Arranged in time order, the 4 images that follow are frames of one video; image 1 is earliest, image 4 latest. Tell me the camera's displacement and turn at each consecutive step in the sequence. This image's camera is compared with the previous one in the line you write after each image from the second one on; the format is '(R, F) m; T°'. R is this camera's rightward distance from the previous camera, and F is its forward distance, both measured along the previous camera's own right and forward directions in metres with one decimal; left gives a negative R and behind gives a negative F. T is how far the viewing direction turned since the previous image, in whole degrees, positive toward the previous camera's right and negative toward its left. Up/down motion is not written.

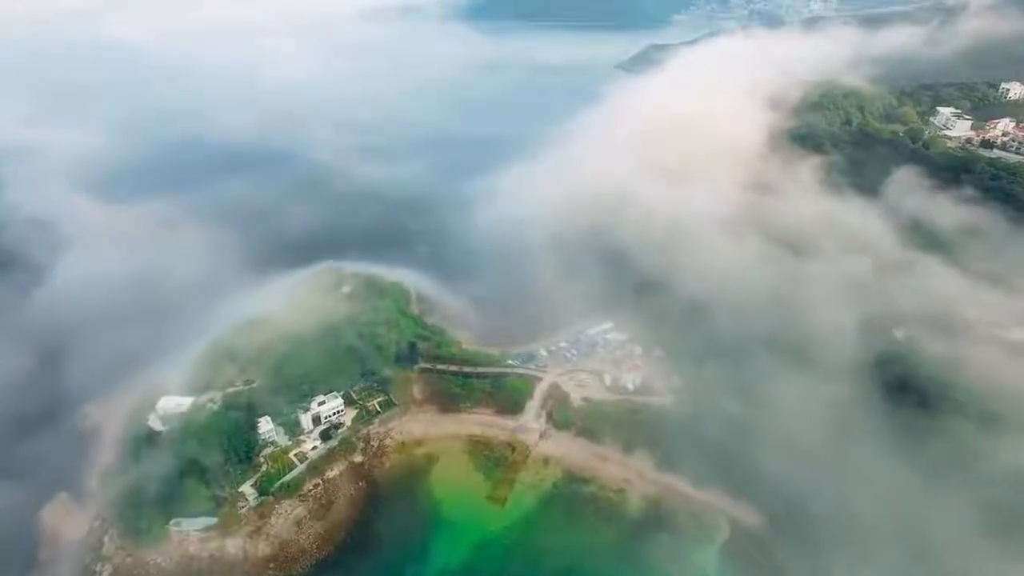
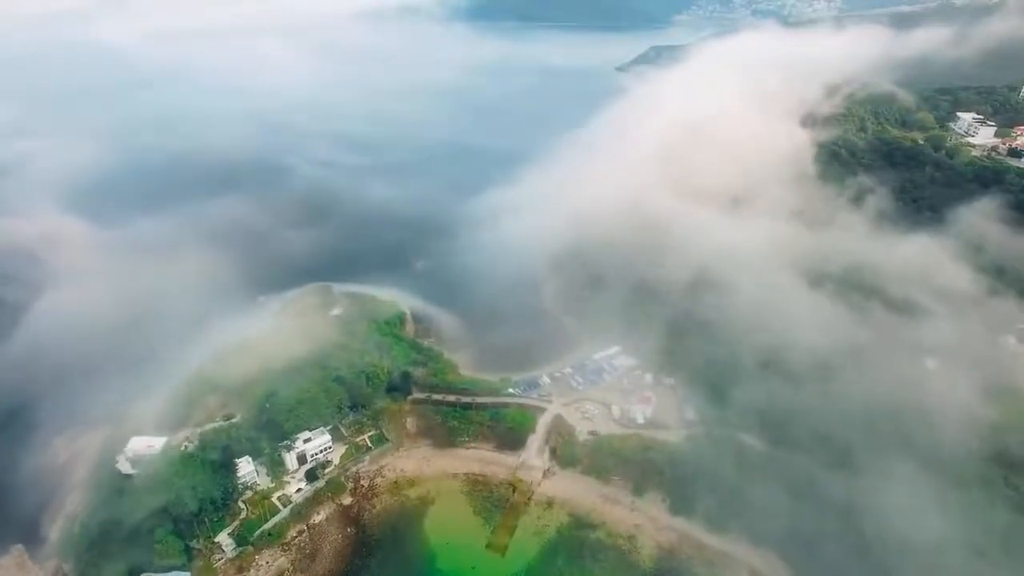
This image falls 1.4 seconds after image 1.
(0.0, +1.6) m; 0°
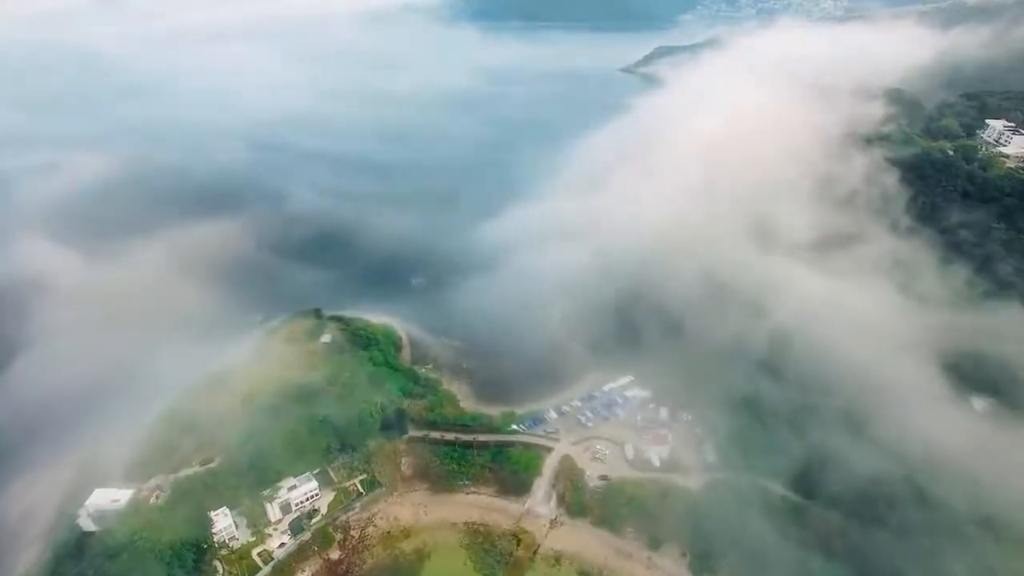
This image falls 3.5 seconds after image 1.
(0.0, +1.8) m; 0°
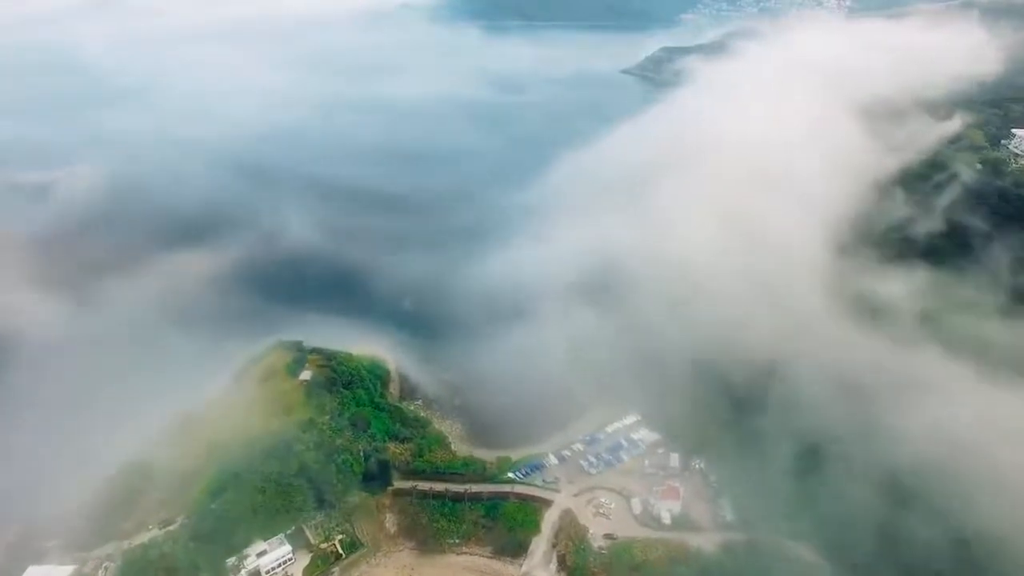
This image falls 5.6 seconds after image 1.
(+0.1, +1.9) m; 0°
